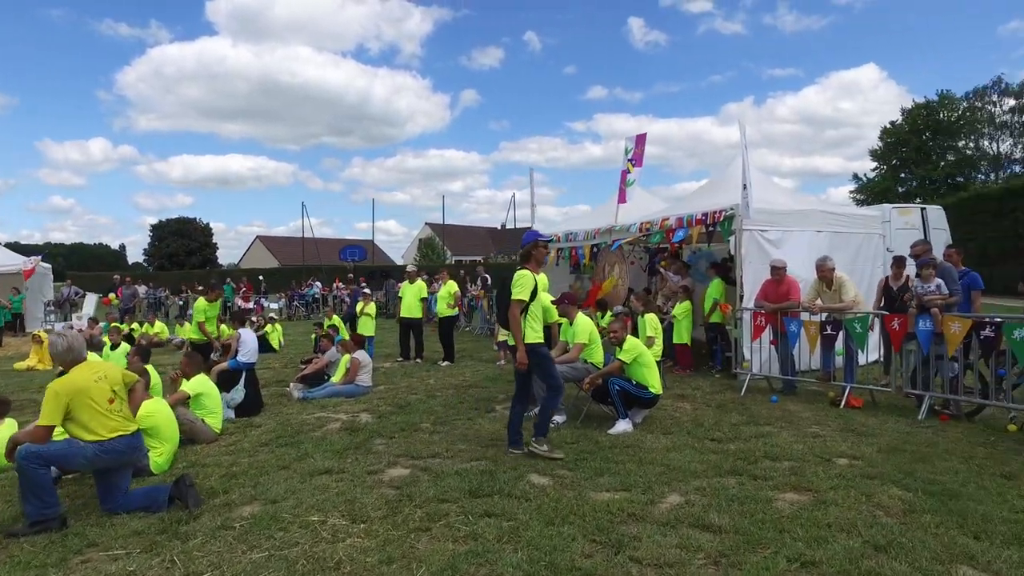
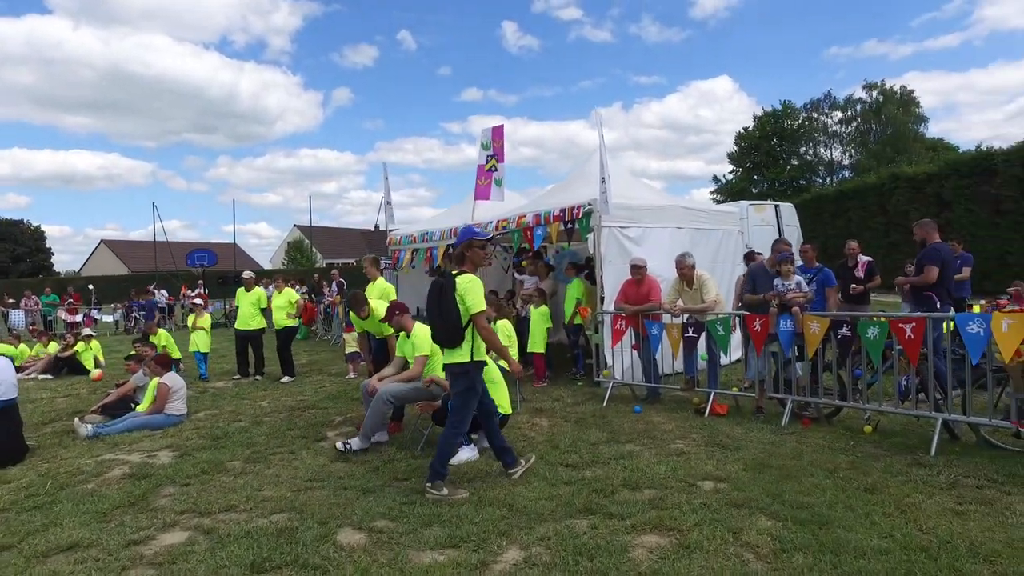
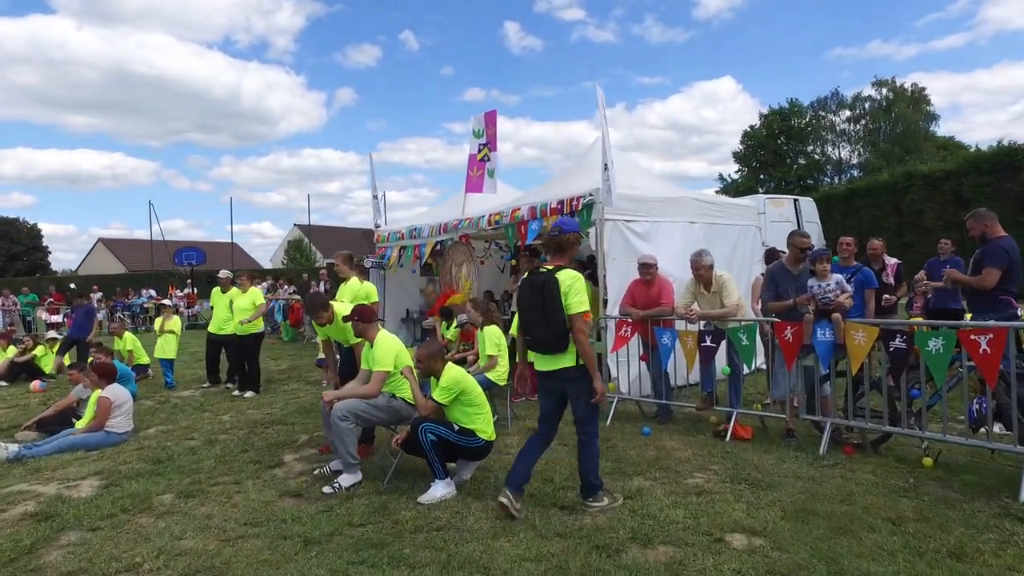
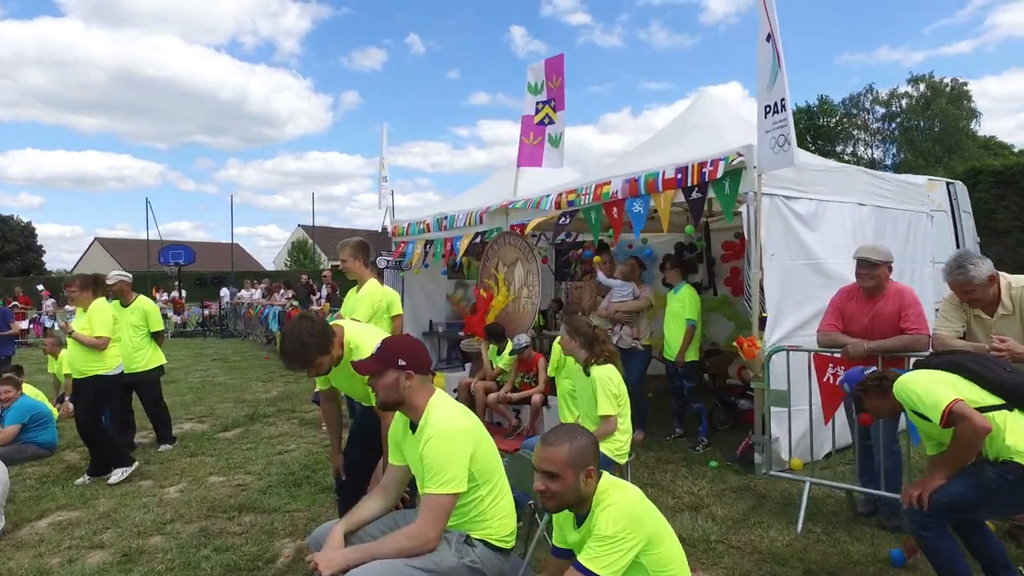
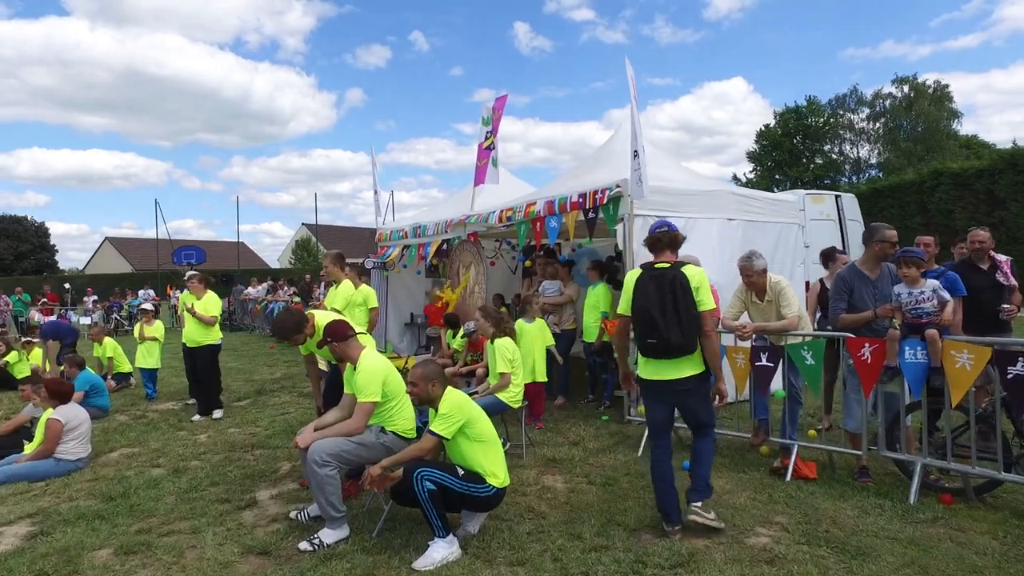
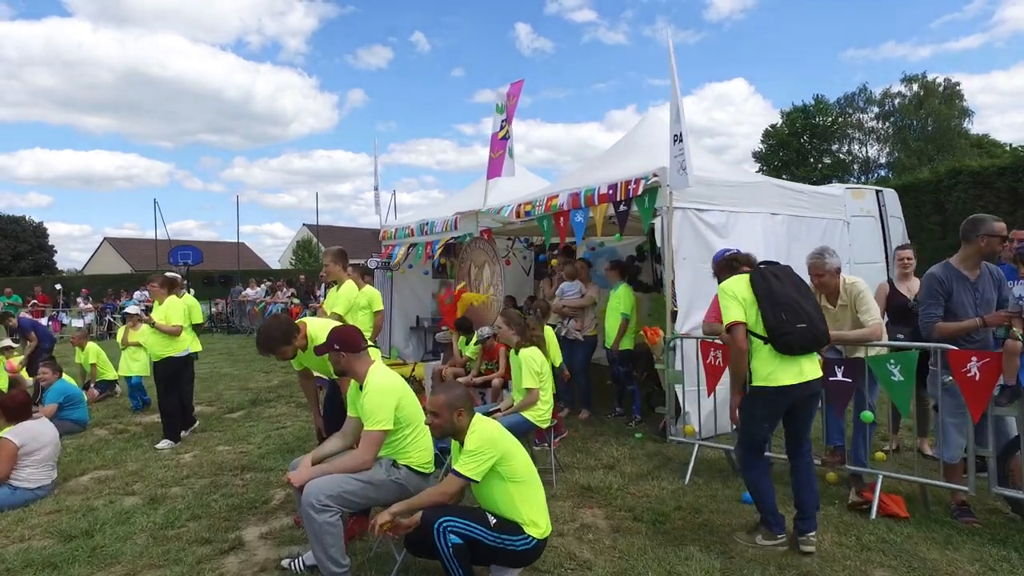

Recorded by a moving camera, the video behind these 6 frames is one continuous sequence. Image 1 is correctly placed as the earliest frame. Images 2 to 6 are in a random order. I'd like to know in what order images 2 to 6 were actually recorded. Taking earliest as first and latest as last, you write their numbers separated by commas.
2, 3, 5, 6, 4
